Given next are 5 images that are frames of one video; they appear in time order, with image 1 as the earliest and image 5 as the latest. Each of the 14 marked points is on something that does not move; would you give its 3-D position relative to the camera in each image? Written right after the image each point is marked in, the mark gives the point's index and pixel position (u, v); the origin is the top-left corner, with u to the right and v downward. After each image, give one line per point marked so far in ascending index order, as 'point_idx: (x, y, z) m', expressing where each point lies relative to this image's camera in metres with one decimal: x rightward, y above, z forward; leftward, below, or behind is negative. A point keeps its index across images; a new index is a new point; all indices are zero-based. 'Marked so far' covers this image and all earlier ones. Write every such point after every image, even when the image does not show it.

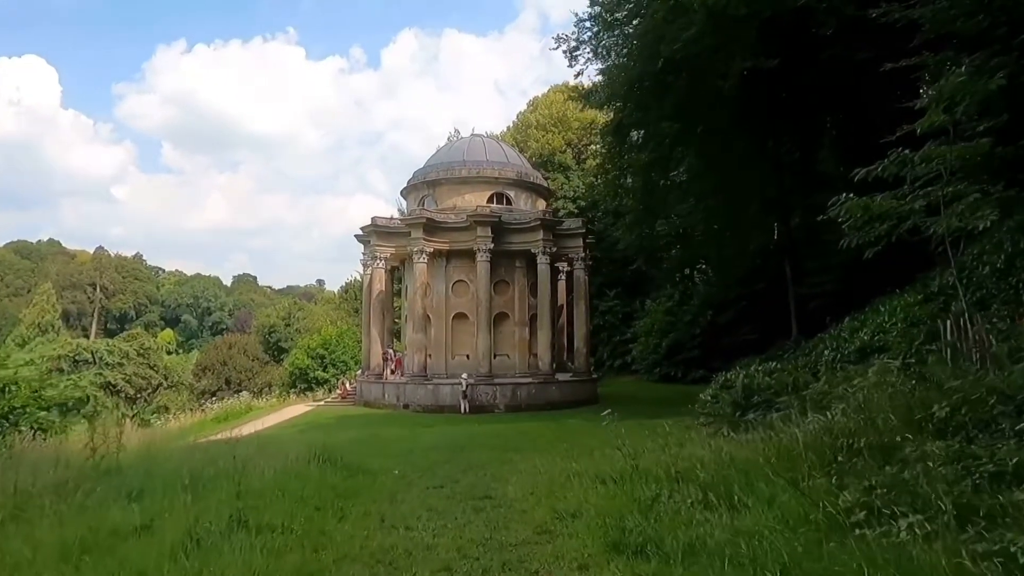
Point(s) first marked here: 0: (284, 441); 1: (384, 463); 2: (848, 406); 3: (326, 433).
0: (-3.8, -2.6, +11.7) m
1: (-1.8, -2.4, +9.5) m
2: (+3.7, -1.3, +7.8) m
3: (-4.0, -3.1, +15.0) m
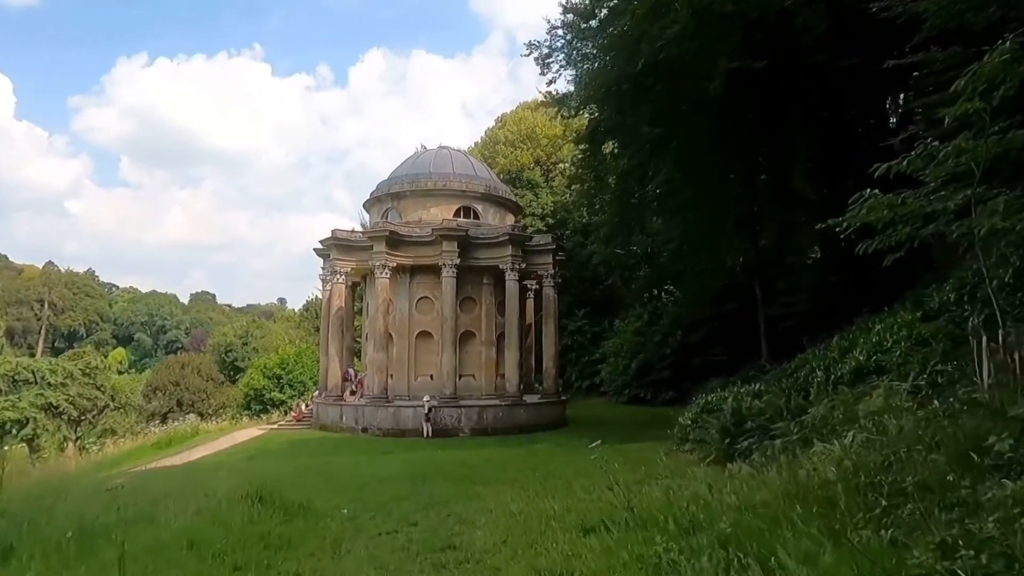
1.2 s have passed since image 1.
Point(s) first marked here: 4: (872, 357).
0: (-4.3, -2.8, +10.3) m
1: (-2.1, -2.5, +8.2) m
2: (+3.4, -1.5, +6.8) m
3: (-4.6, -3.4, +13.7) m
4: (+5.5, -1.1, +10.7) m
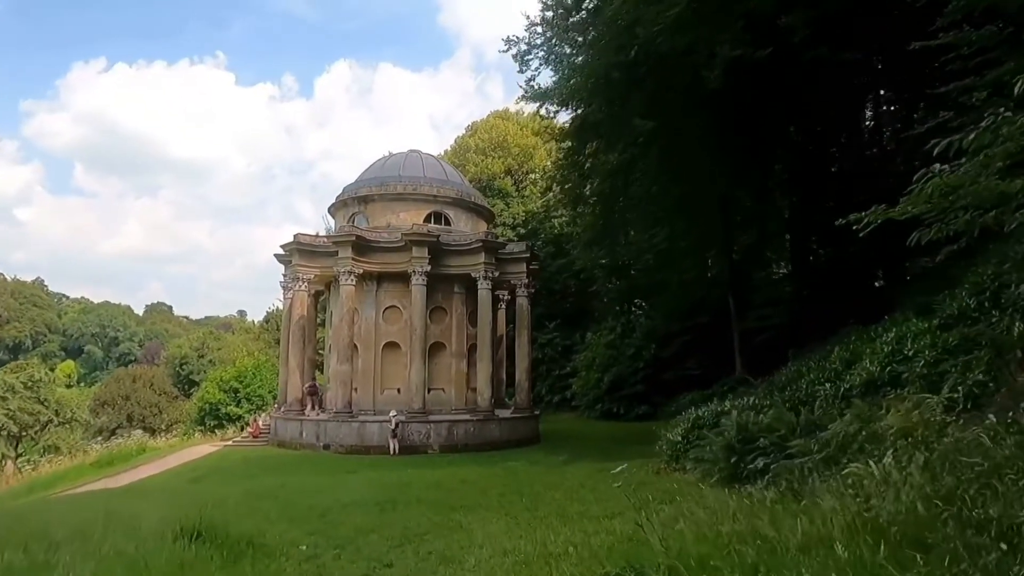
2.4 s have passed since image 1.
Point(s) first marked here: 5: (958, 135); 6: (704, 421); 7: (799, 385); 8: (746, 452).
0: (-4.5, -2.7, +9.0) m
1: (-2.3, -2.5, +7.0) m
2: (+3.4, -1.4, +5.9) m
3: (-5.0, -3.4, +12.3) m
4: (+5.3, -1.1, +9.8) m
5: (+3.5, +1.2, +5.5) m
6: (+3.5, -2.4, +12.7) m
7: (+5.2, -1.8, +12.6) m
8: (+3.0, -2.1, +8.9) m
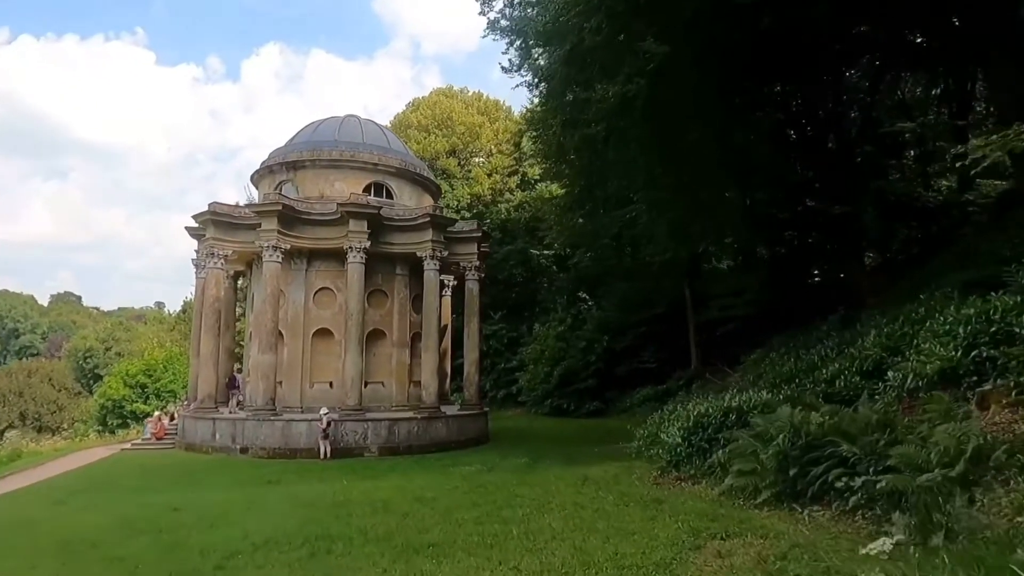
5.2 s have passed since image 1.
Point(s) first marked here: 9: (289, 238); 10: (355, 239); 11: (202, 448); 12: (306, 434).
0: (-4.6, -2.2, +6.0) m
1: (-2.2, -2.0, +4.3) m
2: (+3.6, -1.0, +3.7) m
3: (-5.5, -2.9, +9.3) m
4: (+5.1, -0.7, +7.8) m
5: (+3.7, +1.6, +3.3) m
6: (+3.0, -2.0, +10.5) m
7: (+4.7, -1.3, +10.6) m
8: (+2.9, -1.7, +6.7) m
9: (-6.3, +1.4, +19.6) m
10: (-4.3, +1.4, +19.3) m
11: (-8.1, -4.2, +18.3) m
12: (-5.1, -3.6, +17.3) m
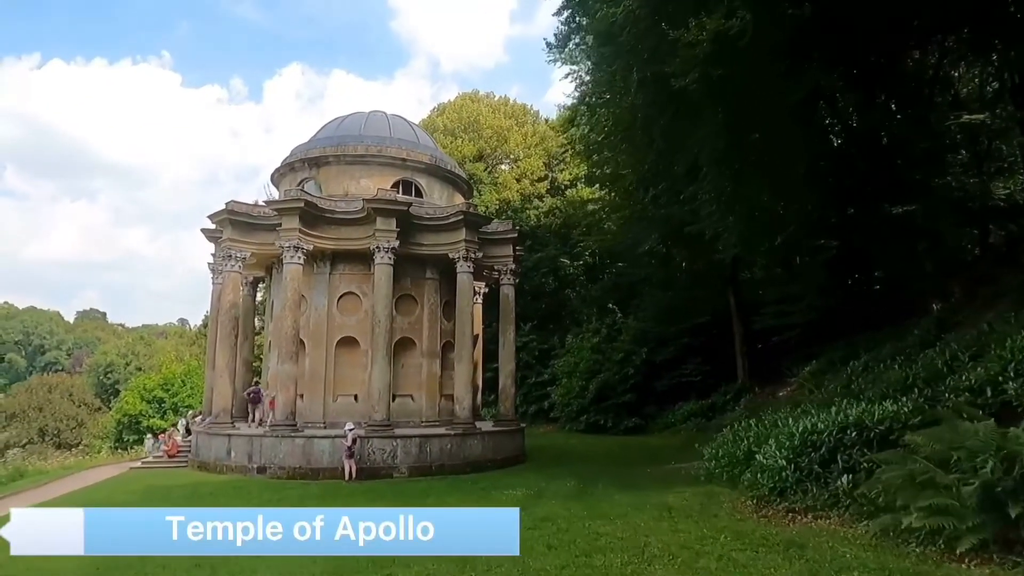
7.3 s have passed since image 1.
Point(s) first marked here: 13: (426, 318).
0: (-3.9, -2.0, +4.3) m
1: (-1.5, -1.7, +2.5) m
2: (+4.2, -0.7, +1.8) m
3: (-4.7, -2.7, +7.6) m
4: (+5.8, -0.5, +5.9) m
5: (+4.4, +1.9, +1.4) m
6: (+3.8, -1.8, +8.6) m
7: (+5.5, -1.2, +8.6) m
8: (+3.6, -1.4, +4.8) m
9: (-5.2, +1.3, +18.0) m
10: (-3.3, +1.3, +17.6) m
11: (-7.1, -4.3, +16.6) m
12: (-4.1, -3.7, +15.5) m
13: (-2.5, -0.8, +19.9) m
